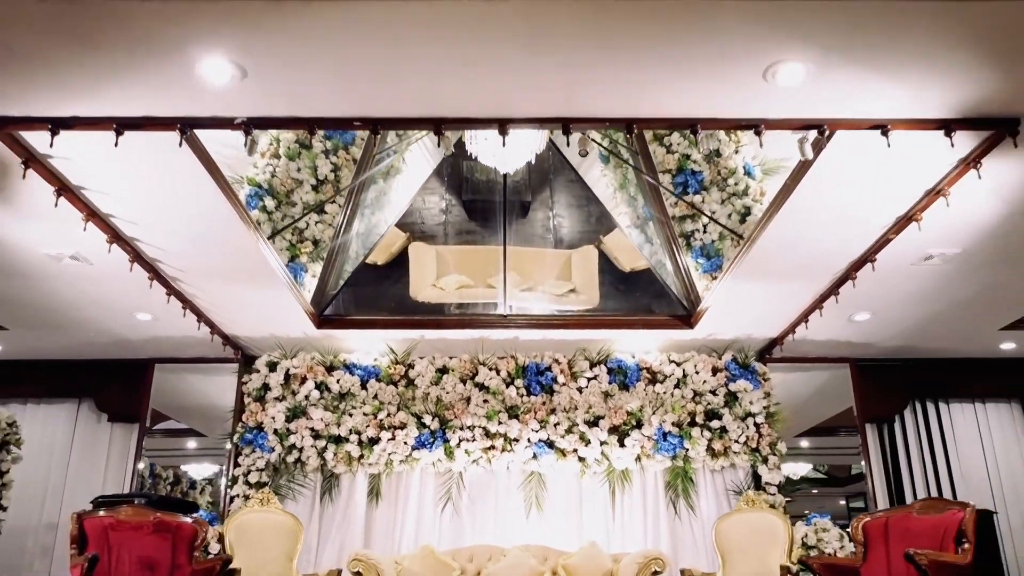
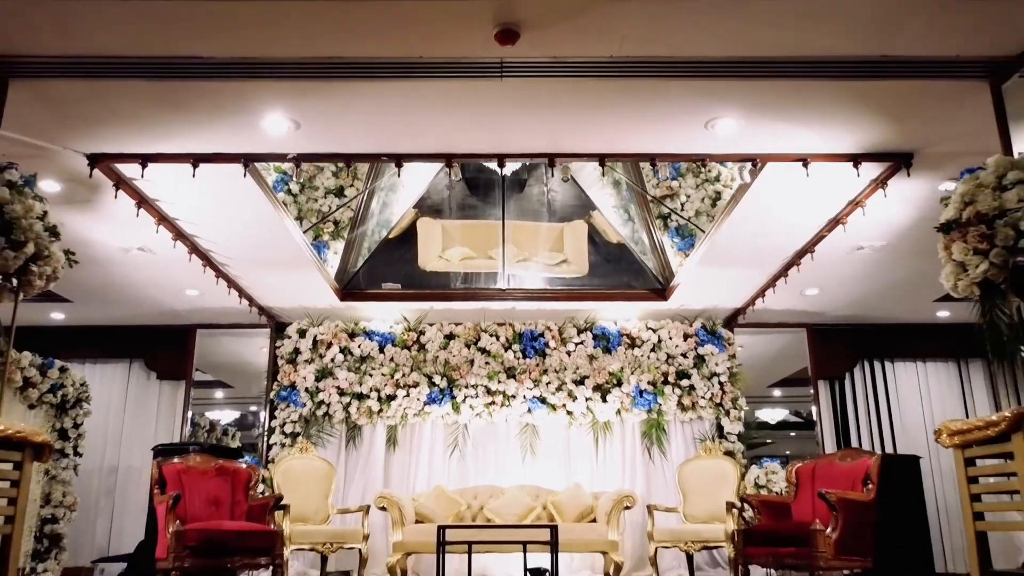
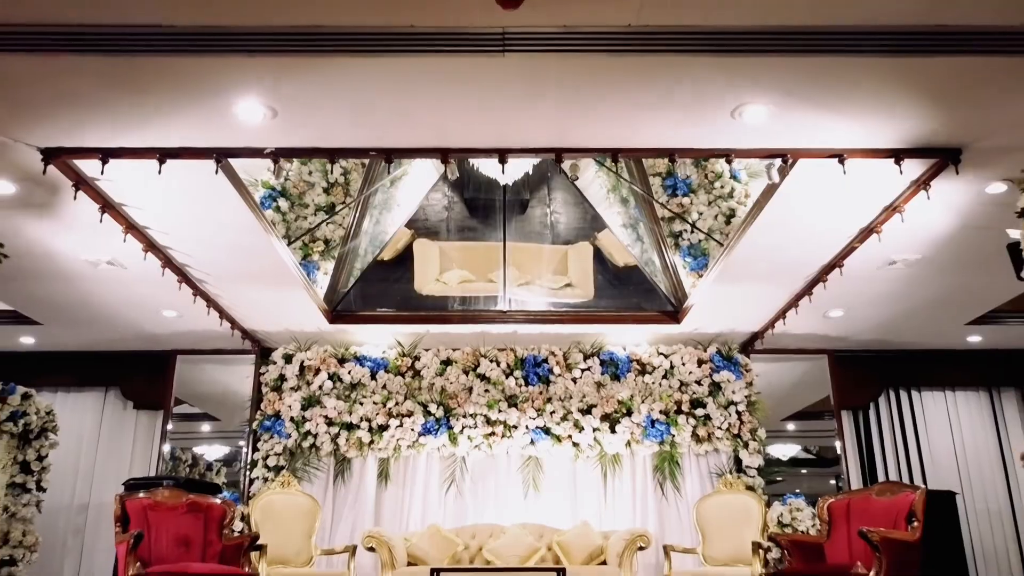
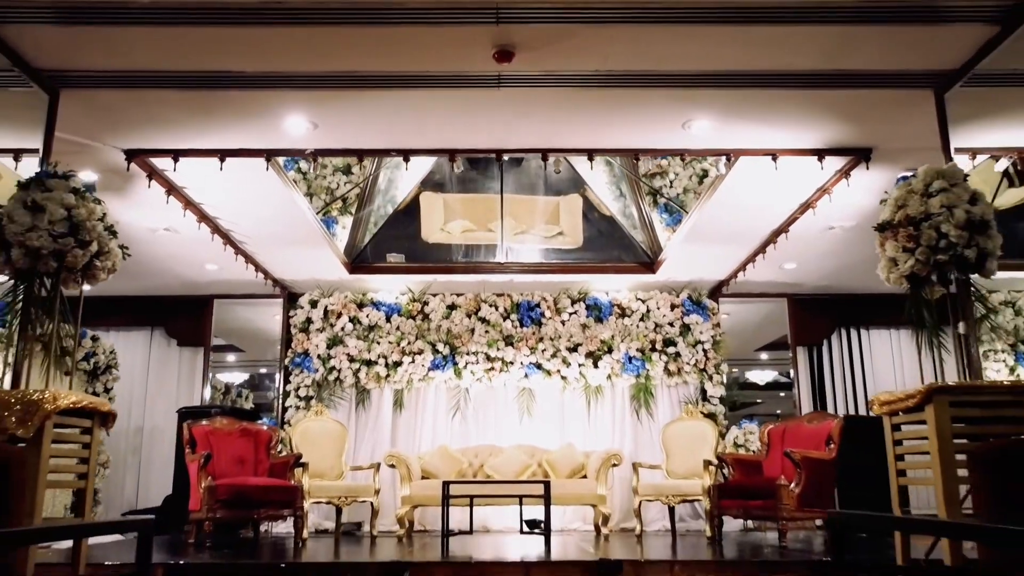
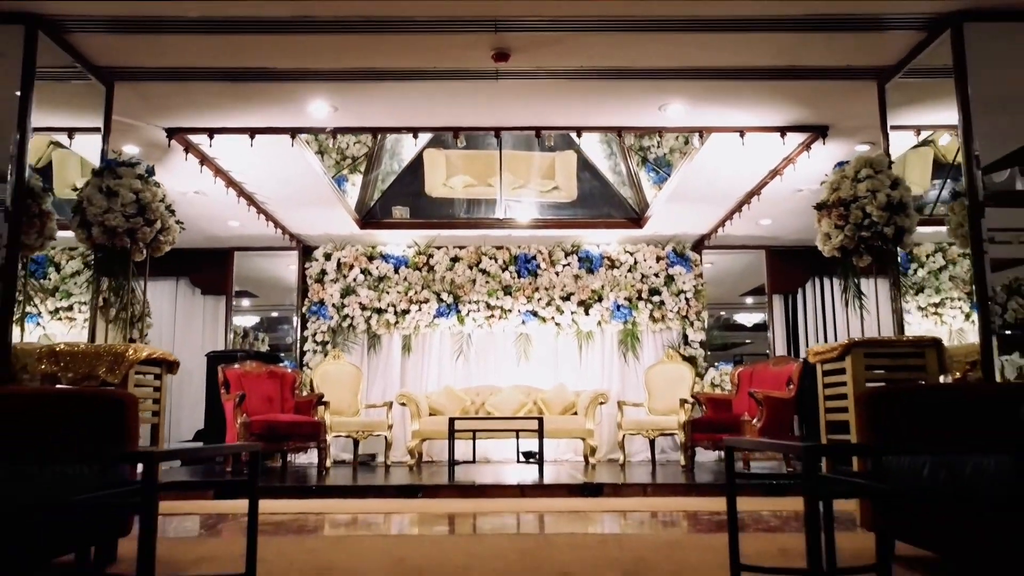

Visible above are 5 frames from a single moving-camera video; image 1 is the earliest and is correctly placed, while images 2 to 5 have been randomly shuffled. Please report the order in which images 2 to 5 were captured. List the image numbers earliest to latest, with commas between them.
3, 2, 4, 5
